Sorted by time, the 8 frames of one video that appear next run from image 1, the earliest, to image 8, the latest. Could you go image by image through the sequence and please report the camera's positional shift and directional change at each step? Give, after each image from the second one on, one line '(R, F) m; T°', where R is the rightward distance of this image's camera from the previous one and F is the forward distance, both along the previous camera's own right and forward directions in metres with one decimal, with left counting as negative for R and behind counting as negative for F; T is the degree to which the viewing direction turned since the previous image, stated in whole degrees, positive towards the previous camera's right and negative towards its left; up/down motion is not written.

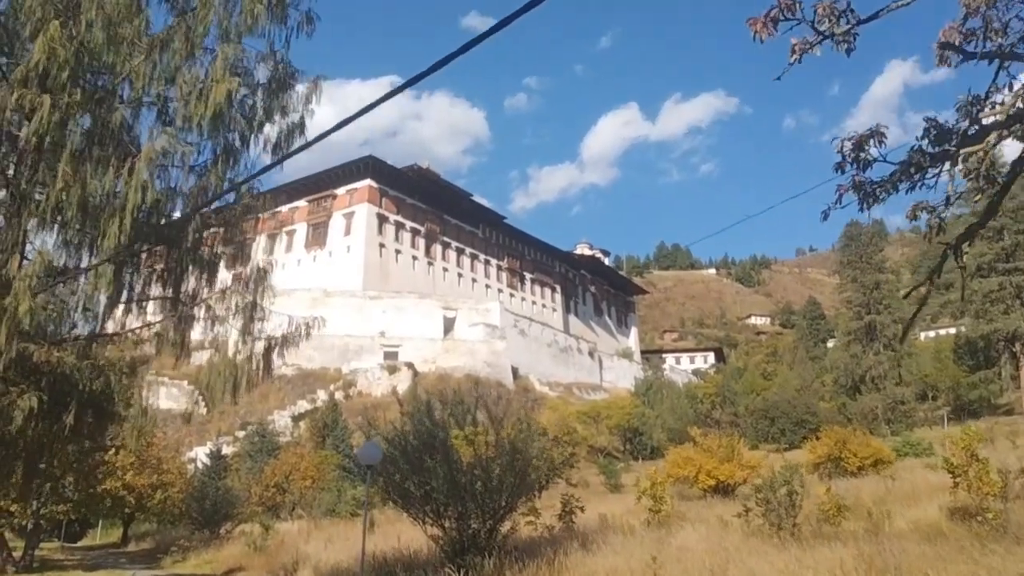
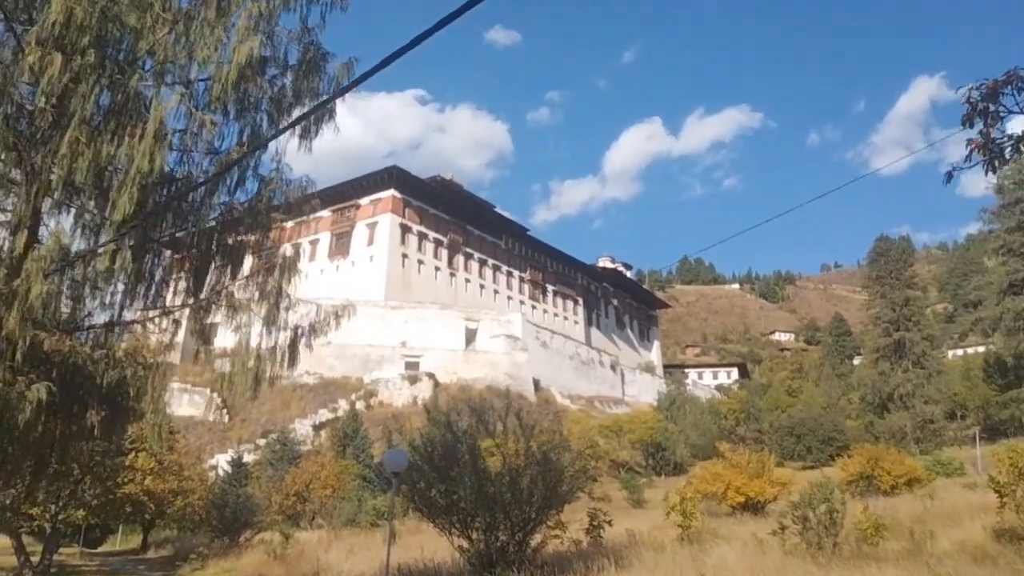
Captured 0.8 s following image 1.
(-0.1, +0.3) m; -2°
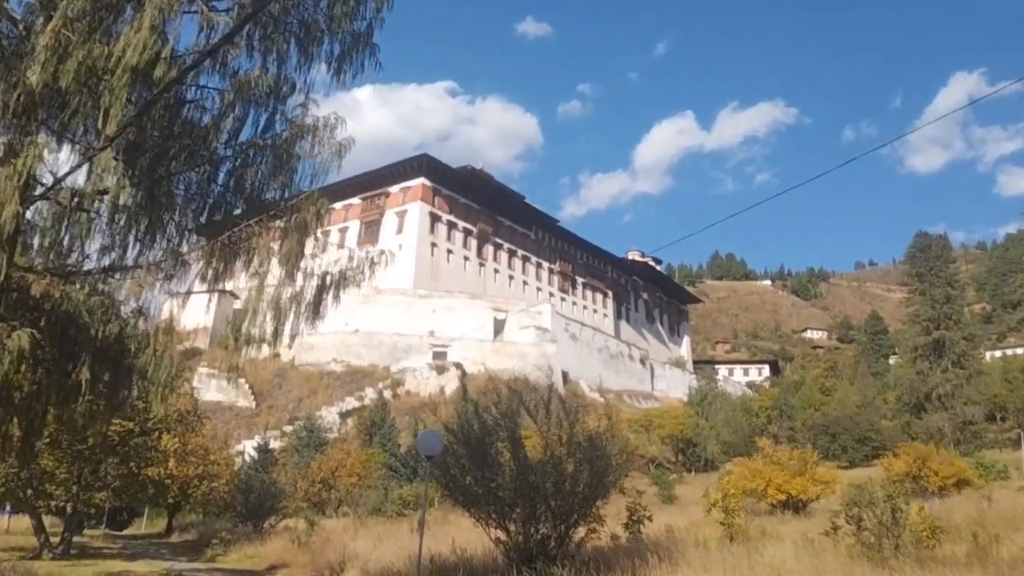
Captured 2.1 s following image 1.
(-0.2, +0.6) m; -2°
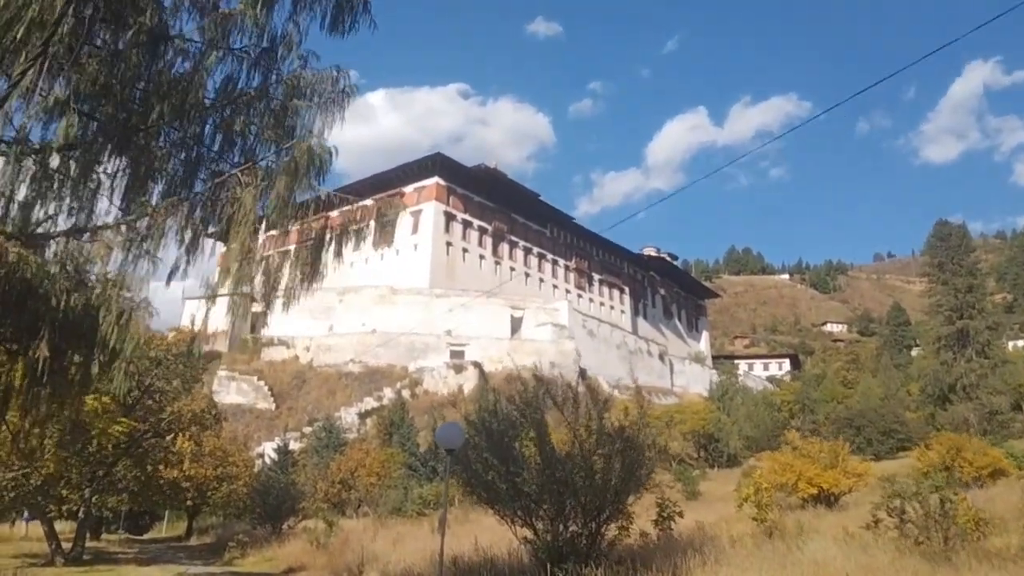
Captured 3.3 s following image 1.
(-0.1, +0.4) m; -1°
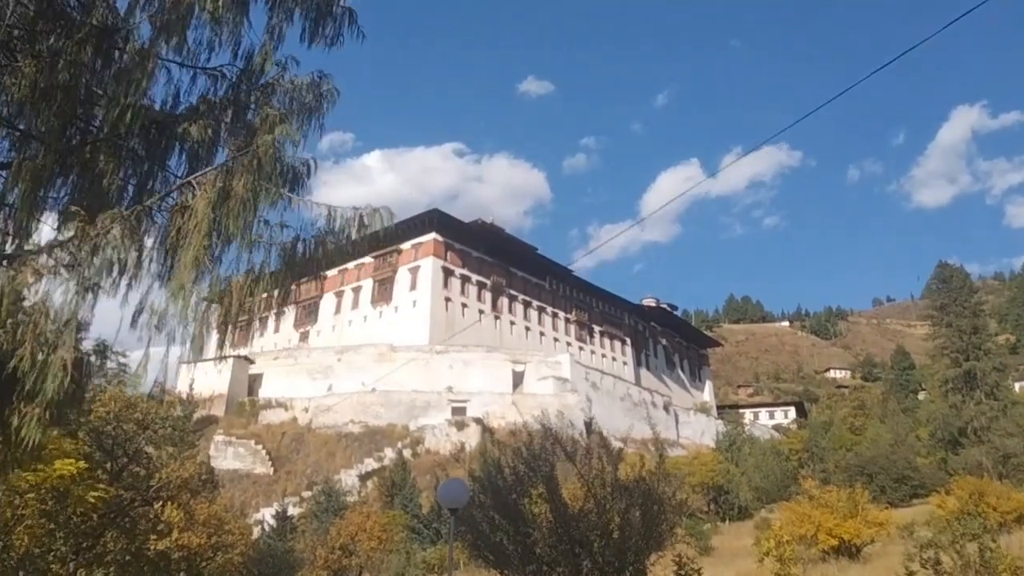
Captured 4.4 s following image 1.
(0.0, +0.4) m; 0°
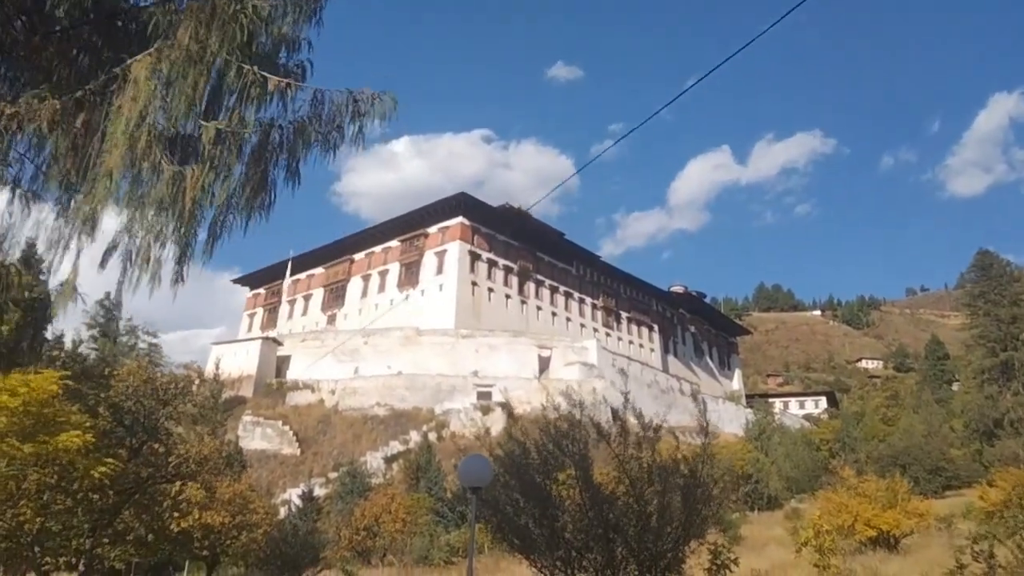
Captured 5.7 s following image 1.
(0.0, +0.5) m; -2°
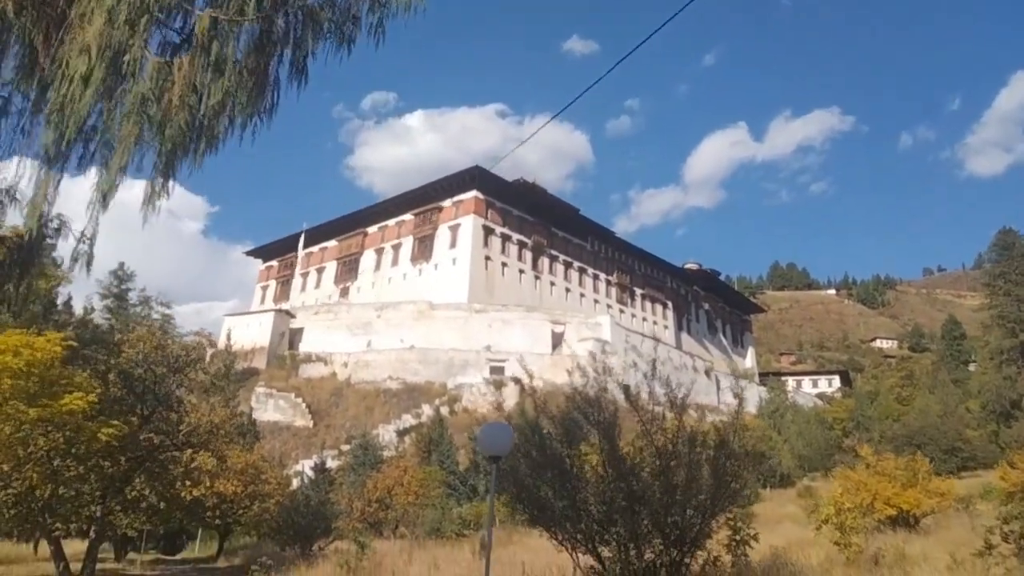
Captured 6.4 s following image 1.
(-0.1, +0.3) m; -1°
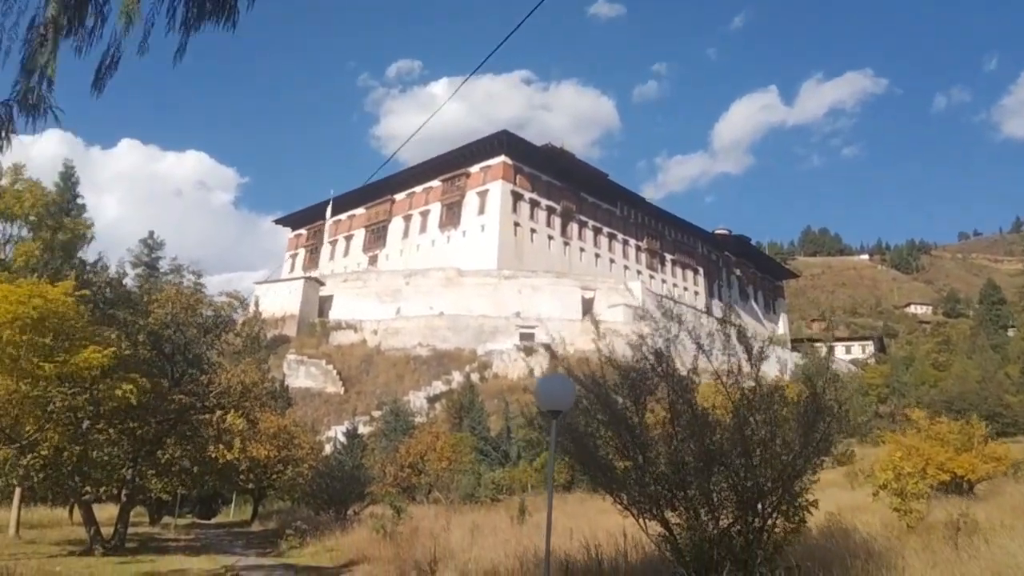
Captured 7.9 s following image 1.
(-0.2, +0.5) m; -2°
